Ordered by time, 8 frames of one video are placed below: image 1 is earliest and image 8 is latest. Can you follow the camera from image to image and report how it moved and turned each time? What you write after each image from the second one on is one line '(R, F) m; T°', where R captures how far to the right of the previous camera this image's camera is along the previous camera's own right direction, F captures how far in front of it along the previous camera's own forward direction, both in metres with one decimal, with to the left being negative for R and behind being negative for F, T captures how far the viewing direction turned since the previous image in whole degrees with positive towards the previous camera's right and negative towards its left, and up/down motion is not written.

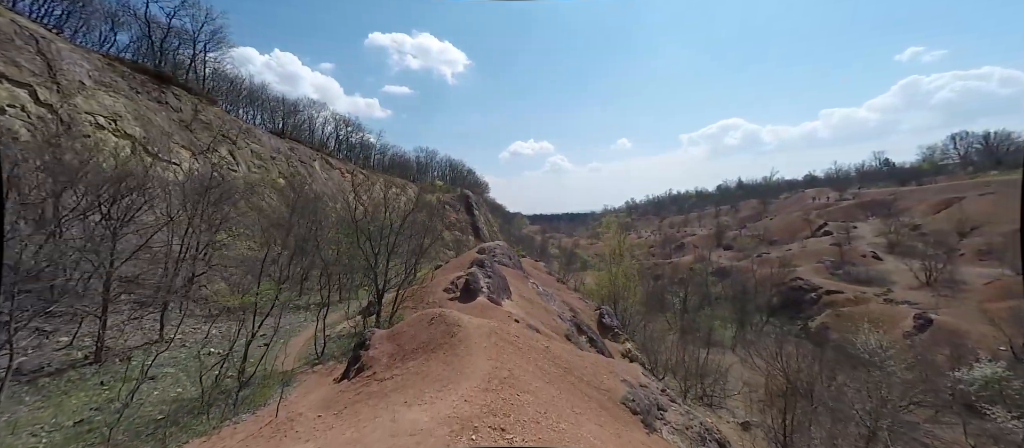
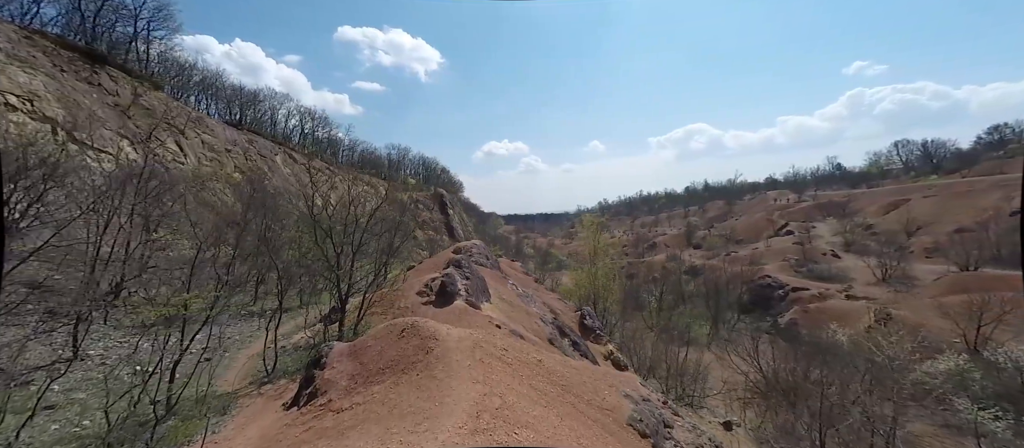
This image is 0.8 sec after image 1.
(-0.2, +0.9) m; +4°
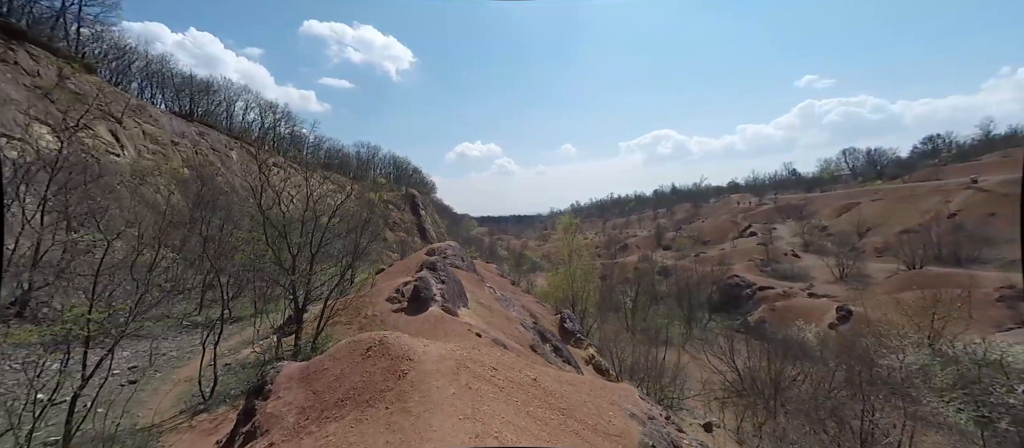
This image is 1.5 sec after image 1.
(-0.2, +0.9) m; +4°
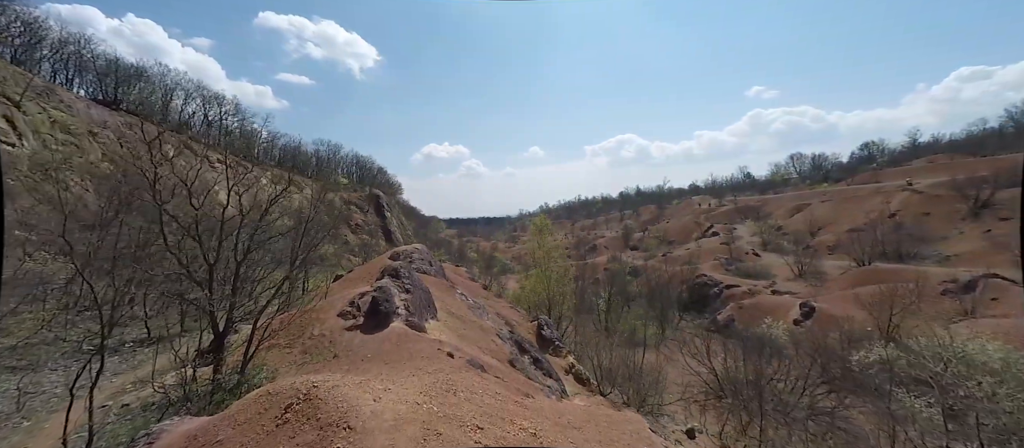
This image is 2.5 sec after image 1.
(-0.2, +1.3) m; +4°
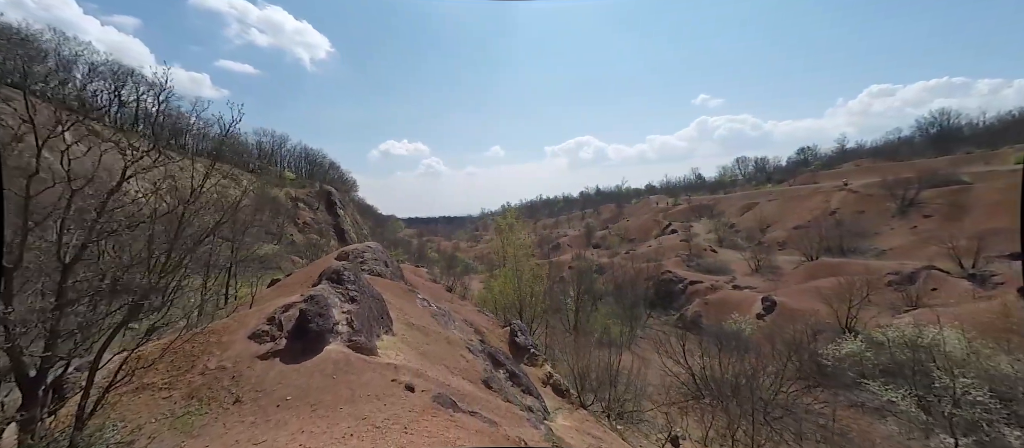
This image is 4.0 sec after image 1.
(-0.3, +1.9) m; +5°
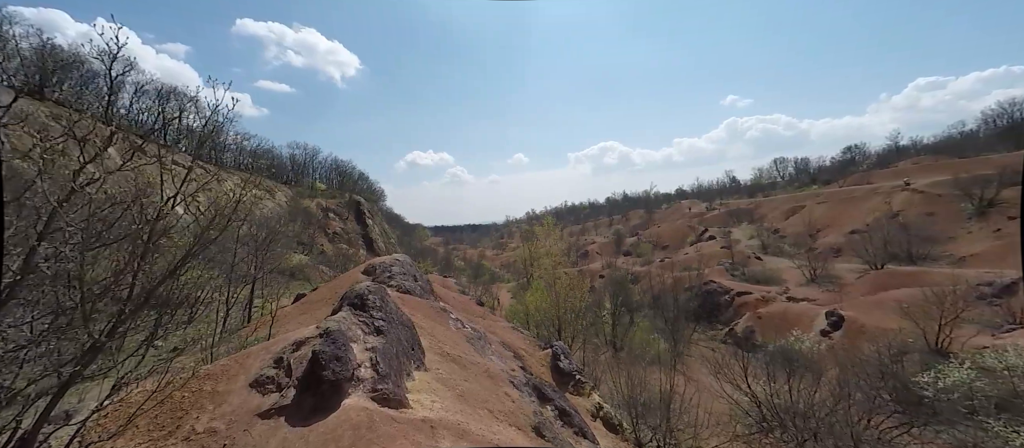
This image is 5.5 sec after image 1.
(-0.5, +1.4) m; -4°
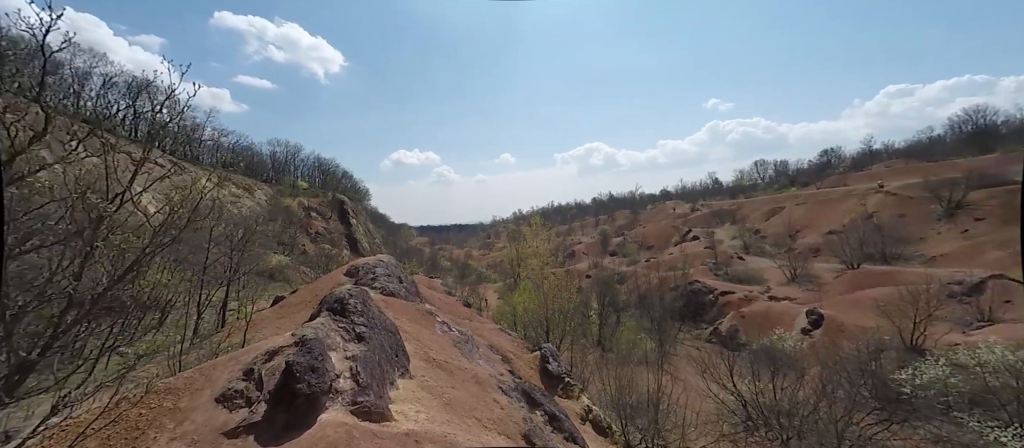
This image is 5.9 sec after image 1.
(-0.1, +0.3) m; +2°
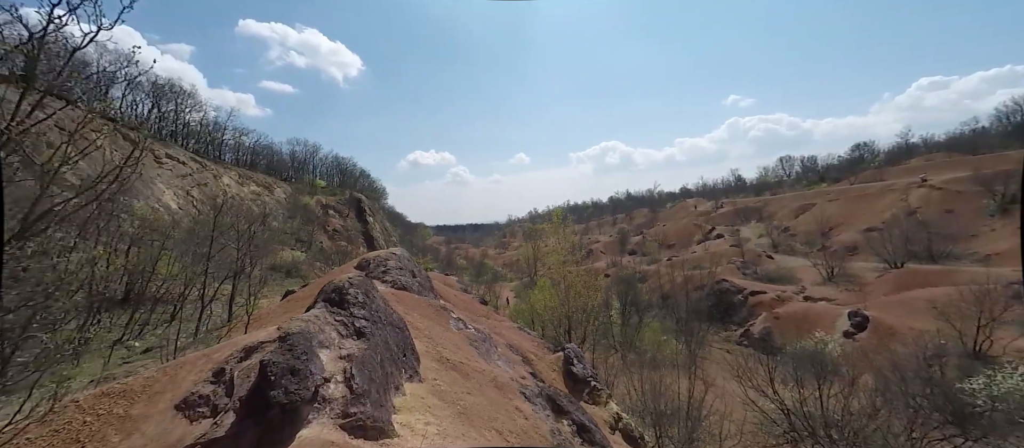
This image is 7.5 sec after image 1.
(-0.1, +0.9) m; -2°
